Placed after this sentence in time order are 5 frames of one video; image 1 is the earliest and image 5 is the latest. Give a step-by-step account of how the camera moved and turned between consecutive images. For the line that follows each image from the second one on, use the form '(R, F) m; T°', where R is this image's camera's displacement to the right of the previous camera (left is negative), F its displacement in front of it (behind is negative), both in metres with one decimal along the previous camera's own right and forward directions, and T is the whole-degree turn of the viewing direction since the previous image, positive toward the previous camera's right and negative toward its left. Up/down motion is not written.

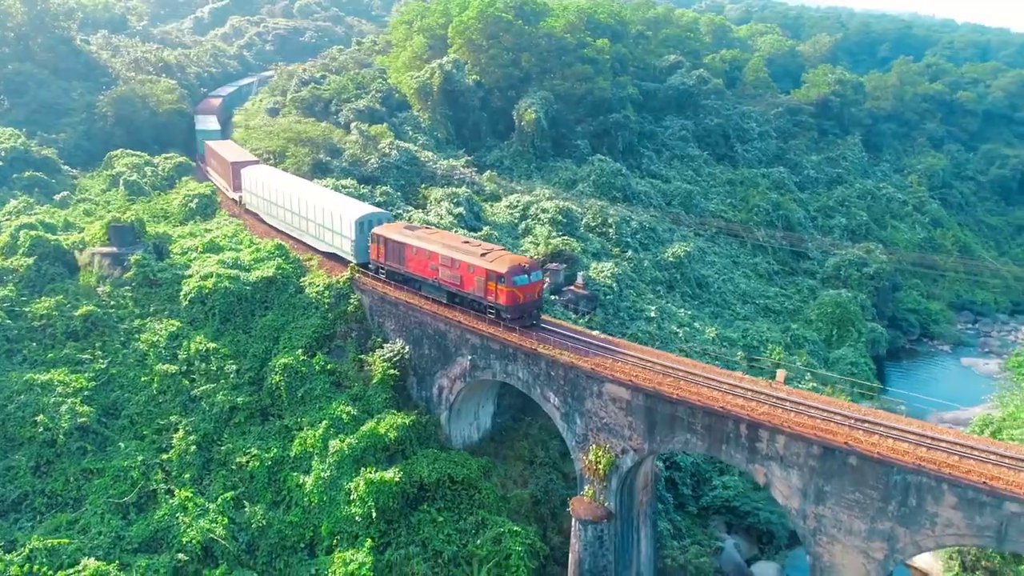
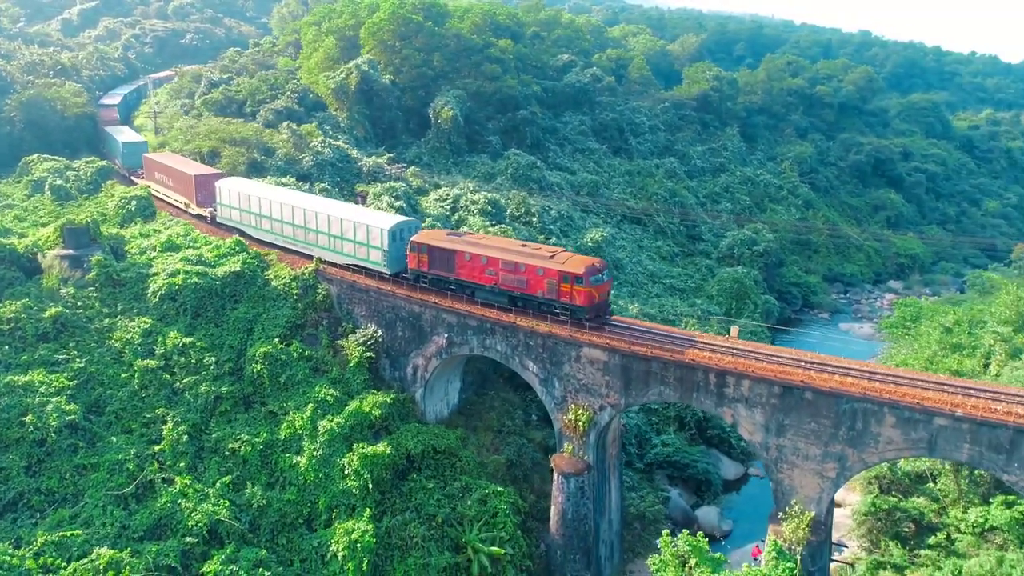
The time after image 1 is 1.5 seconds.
(-3.0, -1.8) m; +9°
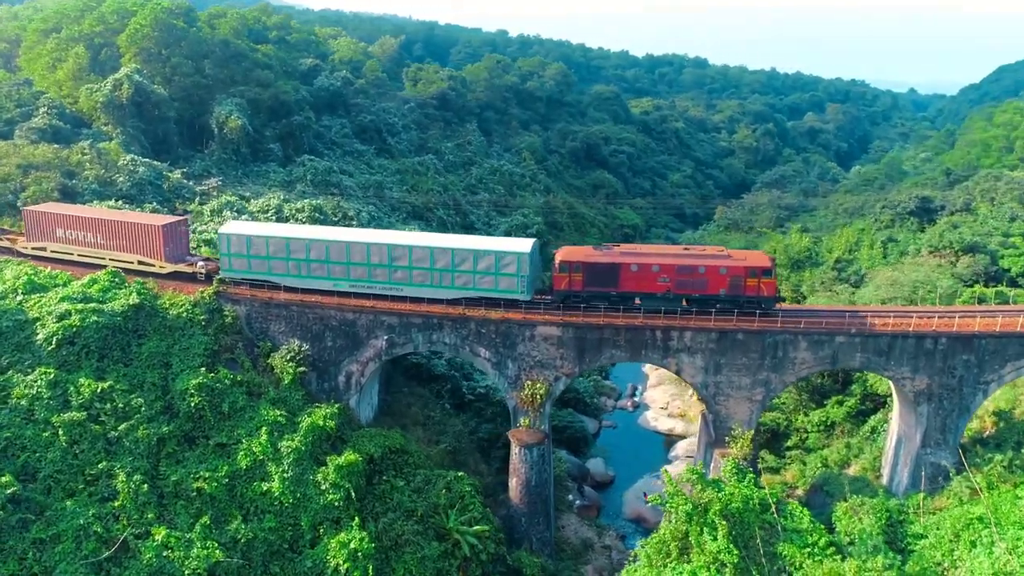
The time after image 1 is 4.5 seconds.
(-8.0, 0.0) m; +22°
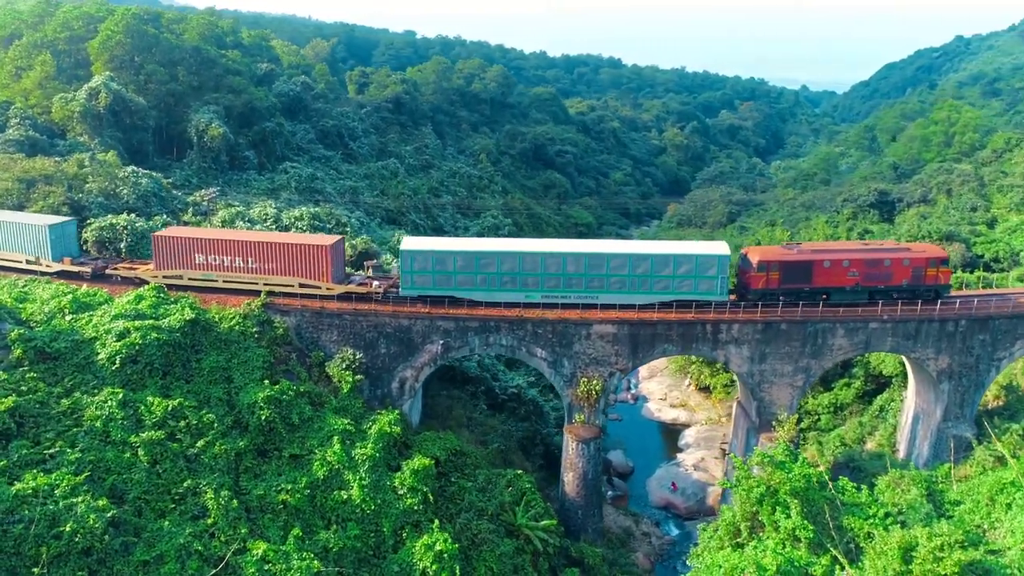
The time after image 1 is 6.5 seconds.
(-4.5, -0.5) m; +6°
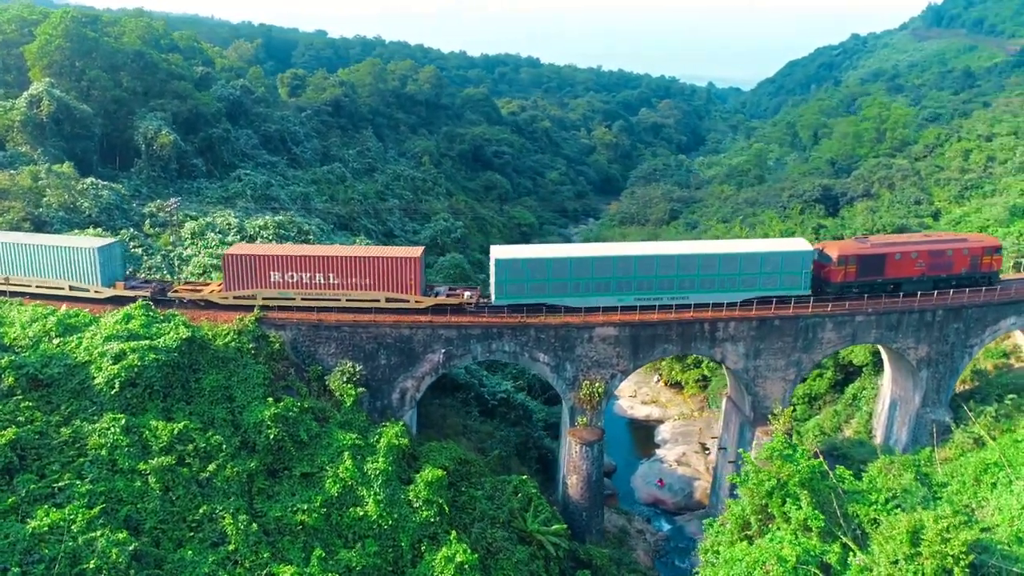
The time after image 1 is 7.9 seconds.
(-2.6, +0.2) m; +6°
